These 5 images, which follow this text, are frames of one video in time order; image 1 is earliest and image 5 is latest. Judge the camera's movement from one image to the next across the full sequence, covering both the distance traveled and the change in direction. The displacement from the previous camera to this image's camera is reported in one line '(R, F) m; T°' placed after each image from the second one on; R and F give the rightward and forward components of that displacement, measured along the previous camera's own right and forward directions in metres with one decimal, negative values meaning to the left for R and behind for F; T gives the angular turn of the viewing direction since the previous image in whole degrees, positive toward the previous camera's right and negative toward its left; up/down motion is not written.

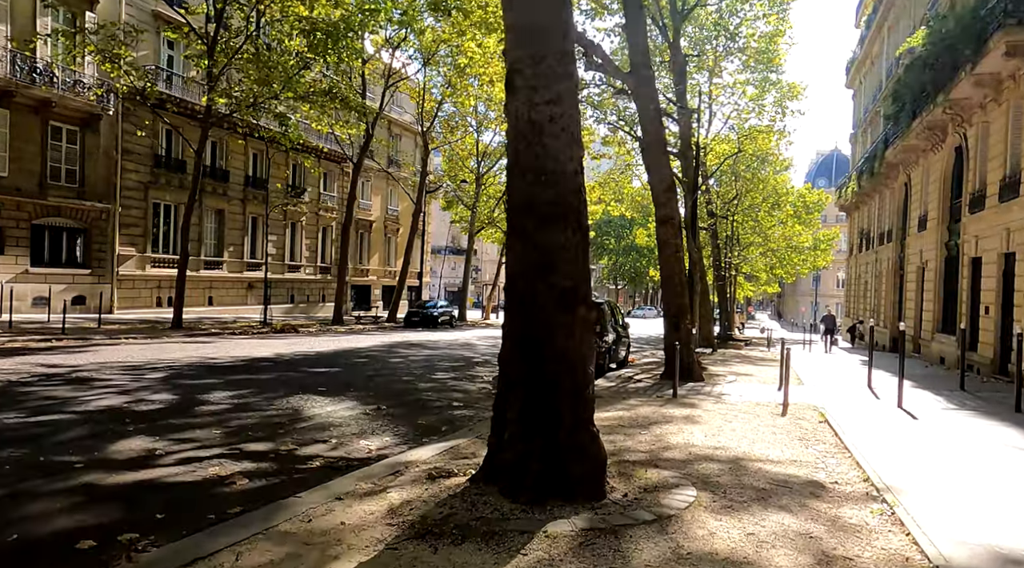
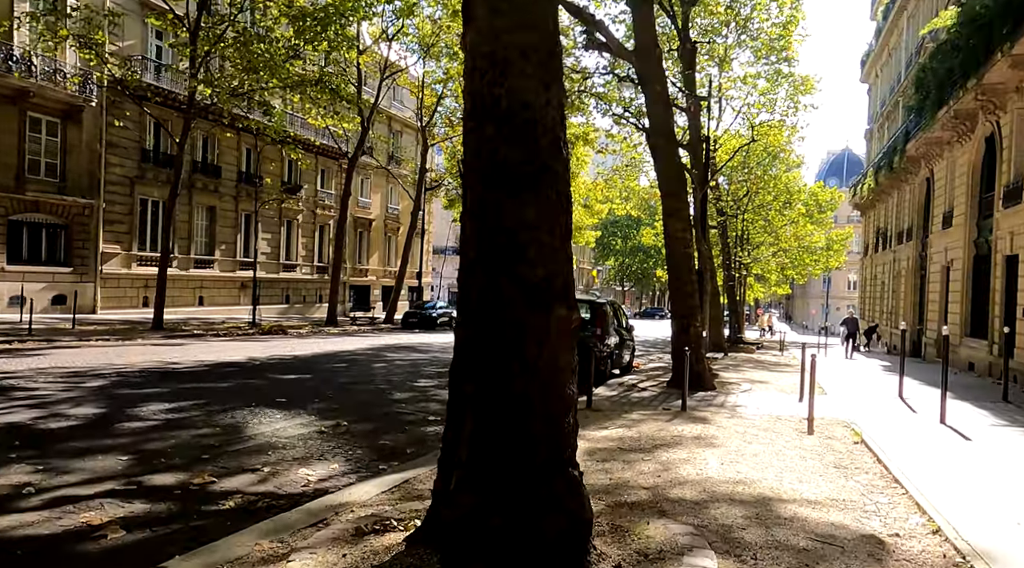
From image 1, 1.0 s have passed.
(+0.3, +1.3) m; -1°
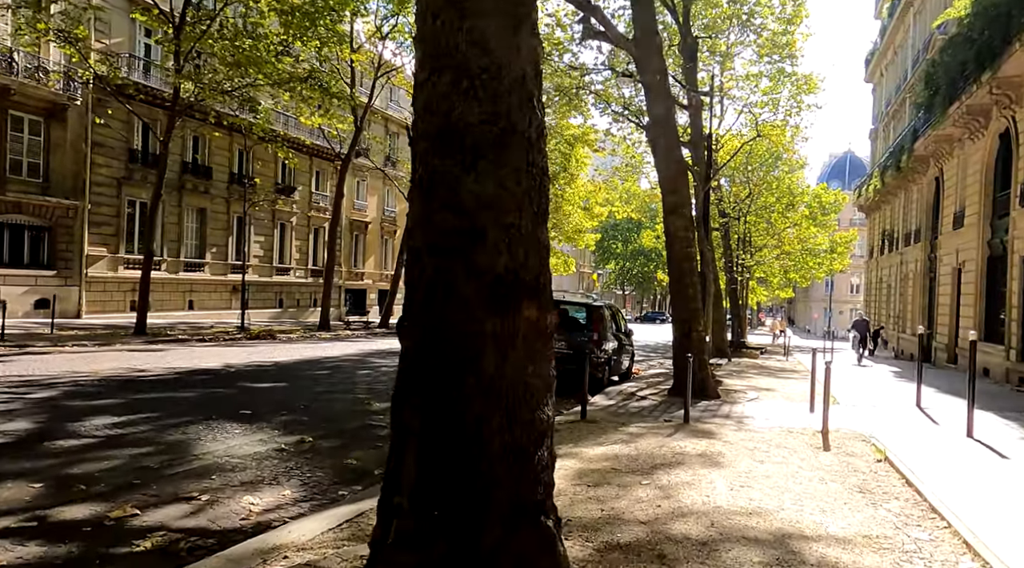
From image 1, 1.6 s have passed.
(+0.2, +0.8) m; 0°
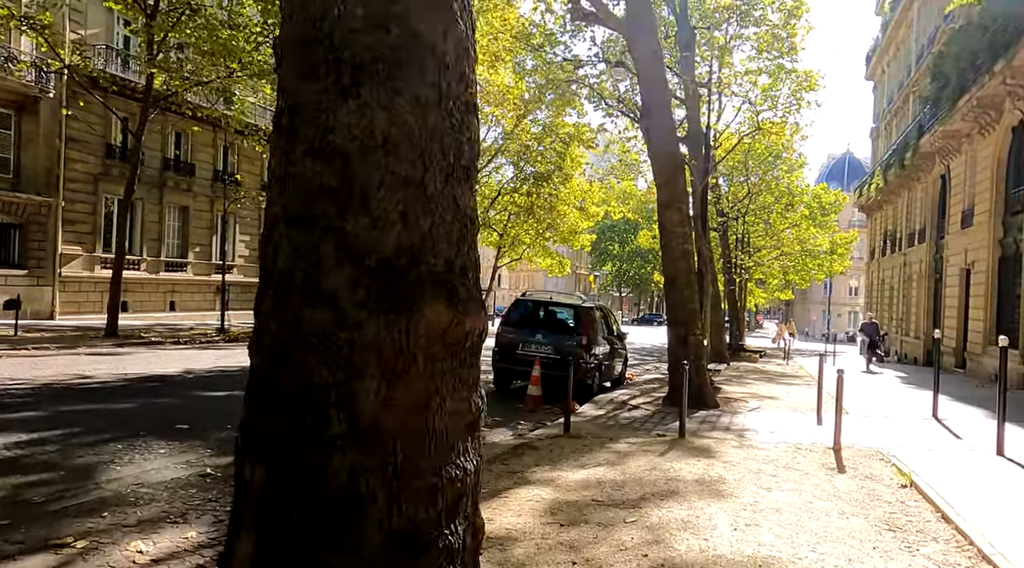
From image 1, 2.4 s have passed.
(+0.2, +0.9) m; 0°
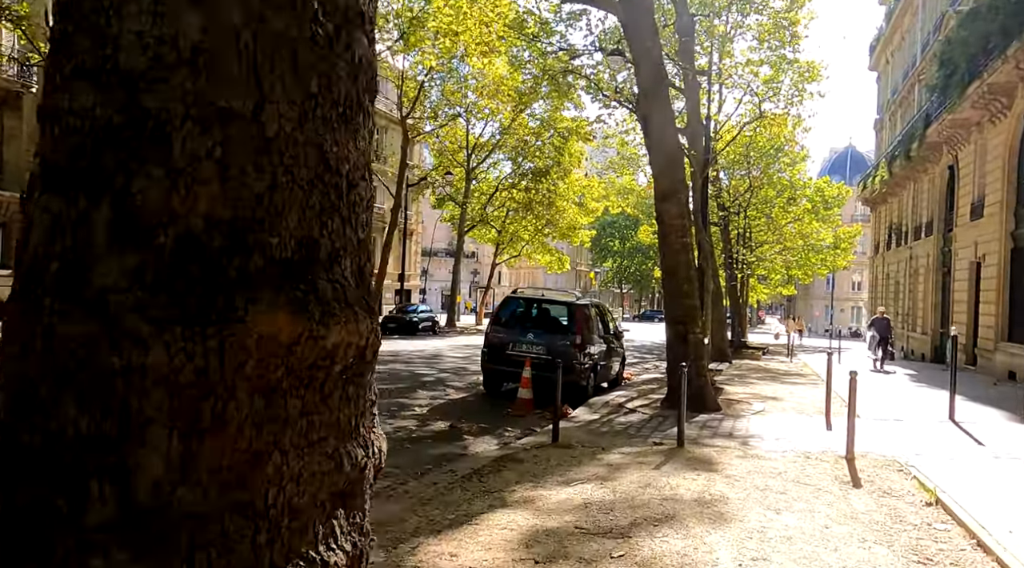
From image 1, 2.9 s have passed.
(+0.2, +0.6) m; 0°
